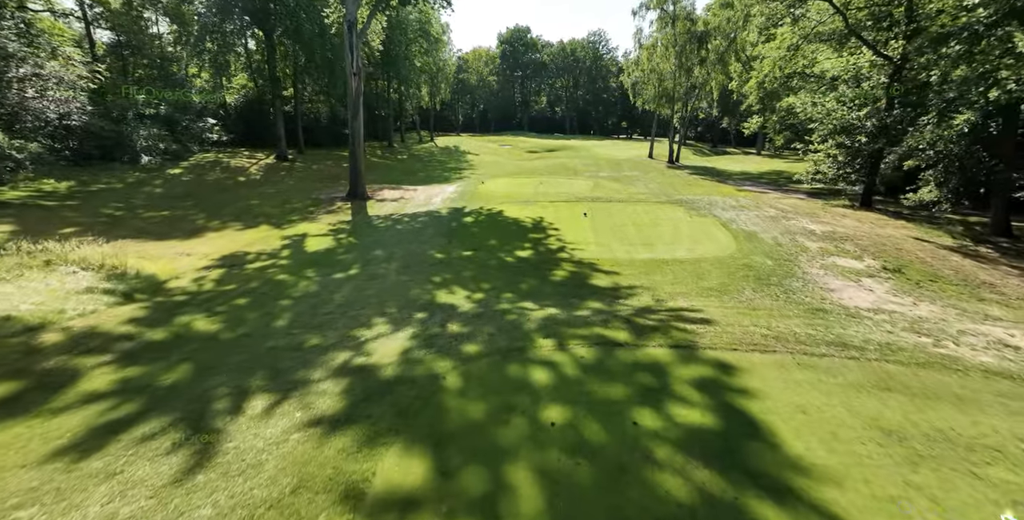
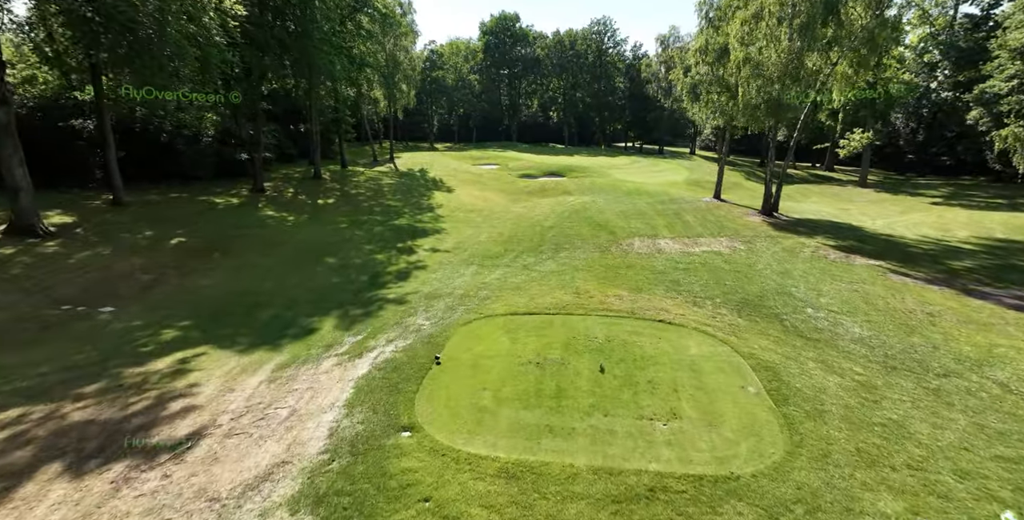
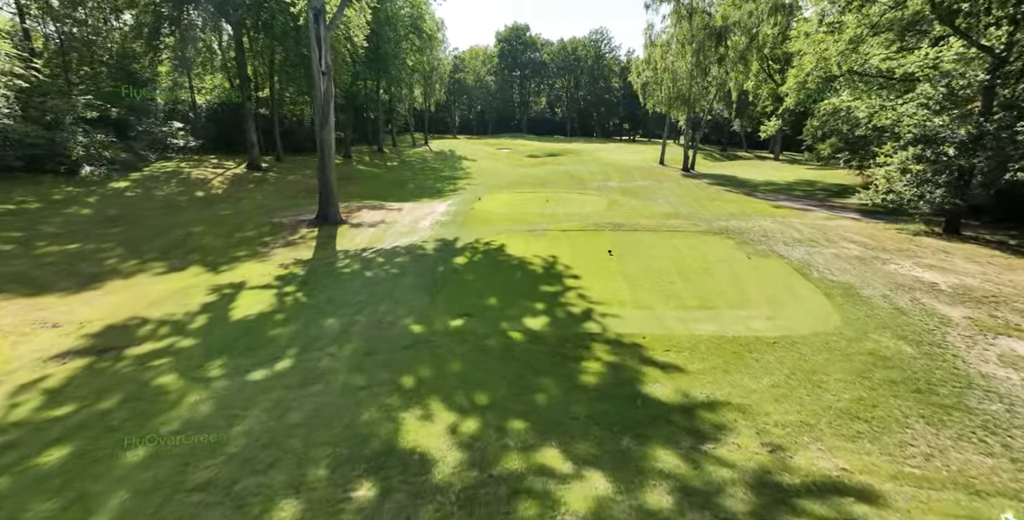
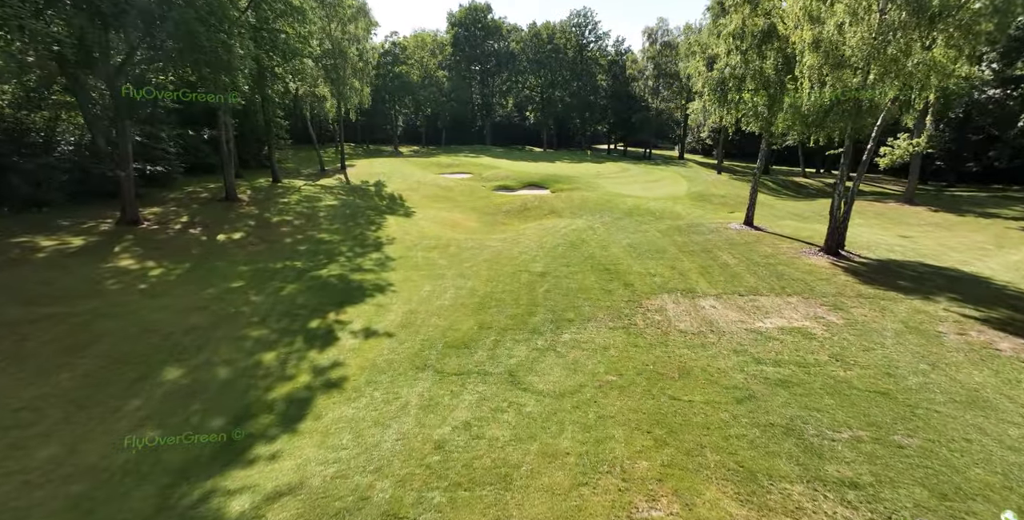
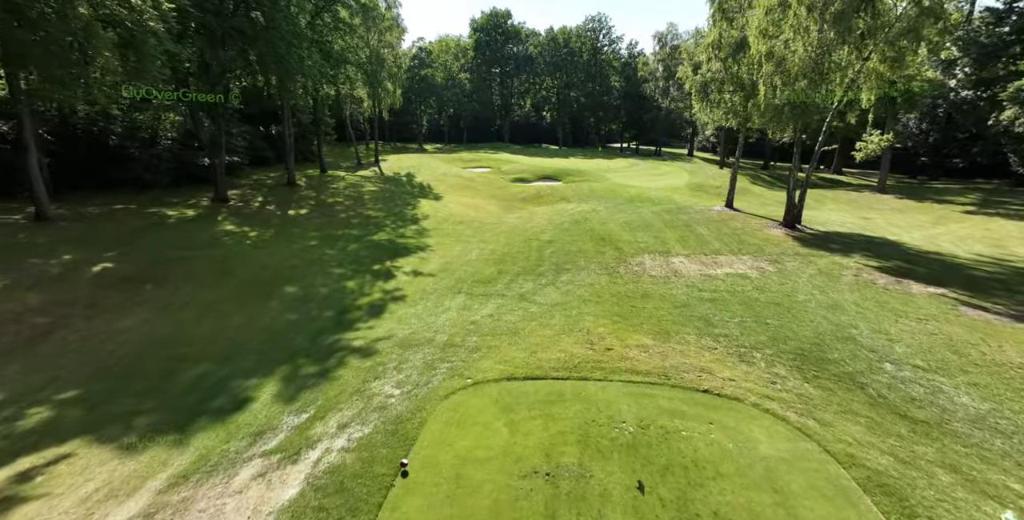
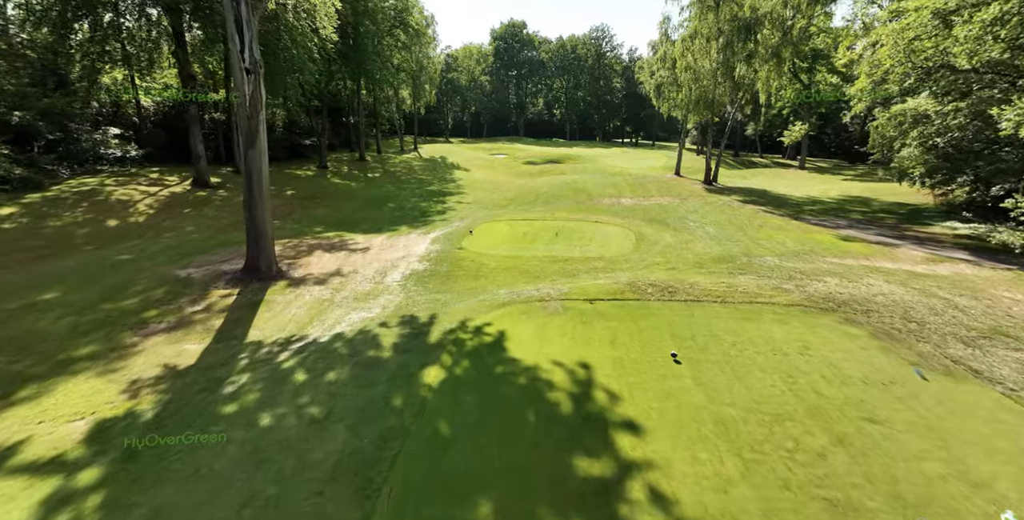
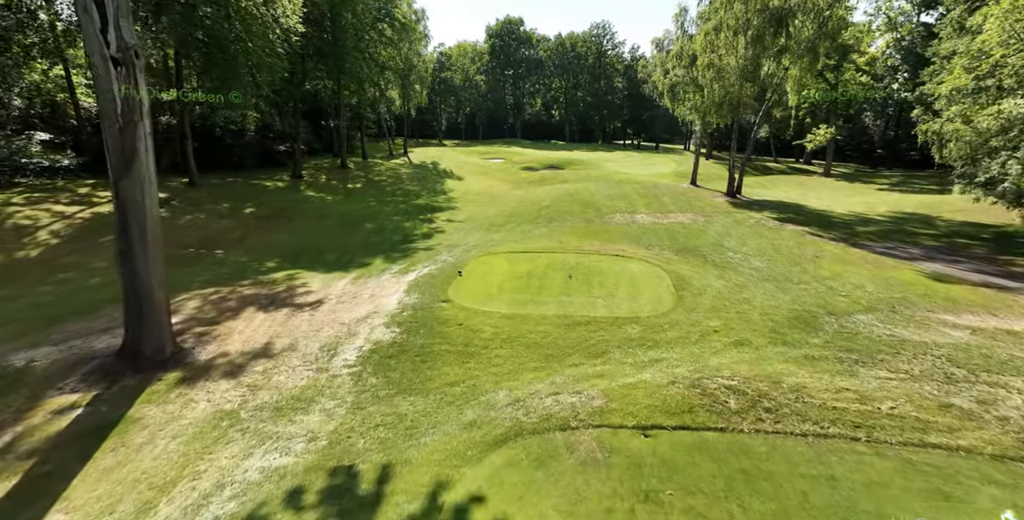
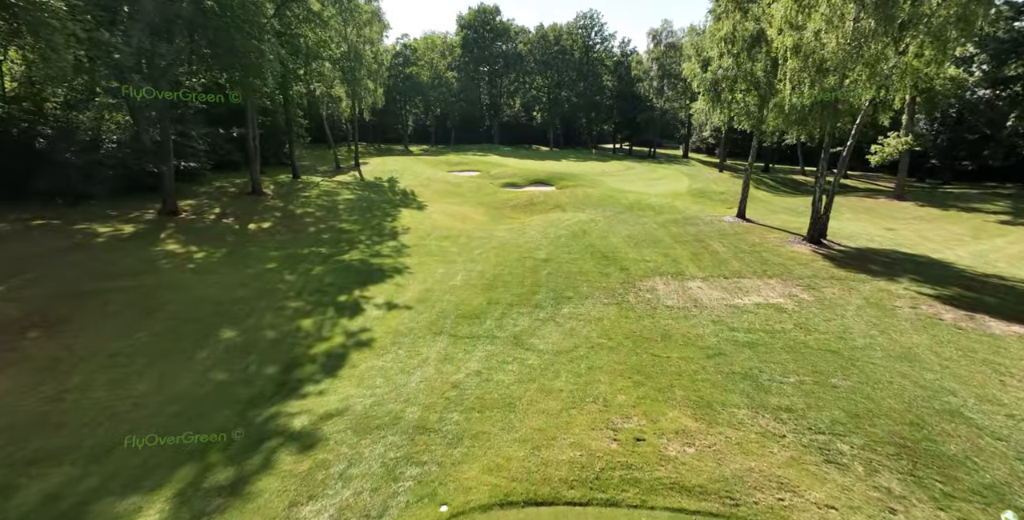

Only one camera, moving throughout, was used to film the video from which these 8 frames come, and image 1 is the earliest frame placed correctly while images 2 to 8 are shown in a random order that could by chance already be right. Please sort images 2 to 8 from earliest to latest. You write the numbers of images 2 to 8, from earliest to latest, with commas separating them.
3, 6, 7, 2, 5, 8, 4
